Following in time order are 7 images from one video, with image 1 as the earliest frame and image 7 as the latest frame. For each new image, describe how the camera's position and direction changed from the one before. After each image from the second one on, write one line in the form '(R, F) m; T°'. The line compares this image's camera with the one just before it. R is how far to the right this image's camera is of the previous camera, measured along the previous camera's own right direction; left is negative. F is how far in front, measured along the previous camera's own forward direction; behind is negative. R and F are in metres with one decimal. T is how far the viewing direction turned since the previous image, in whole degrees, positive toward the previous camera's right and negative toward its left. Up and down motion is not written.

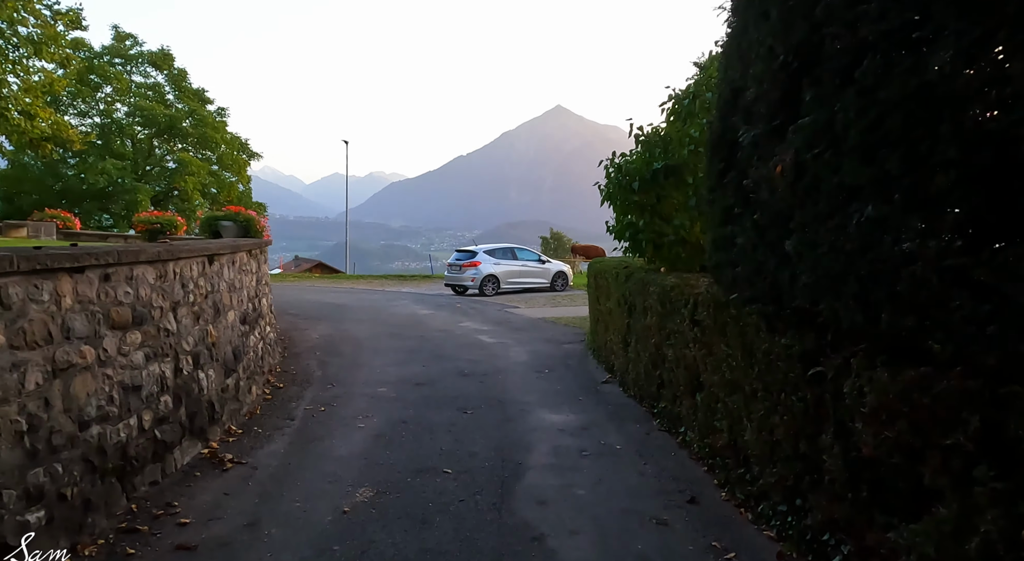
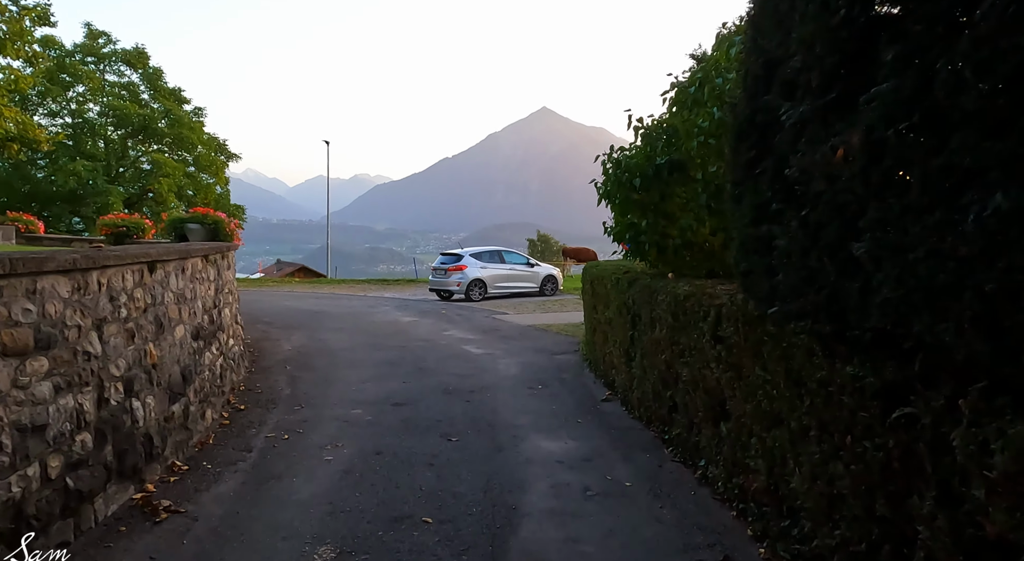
(0.0, +0.7) m; +1°
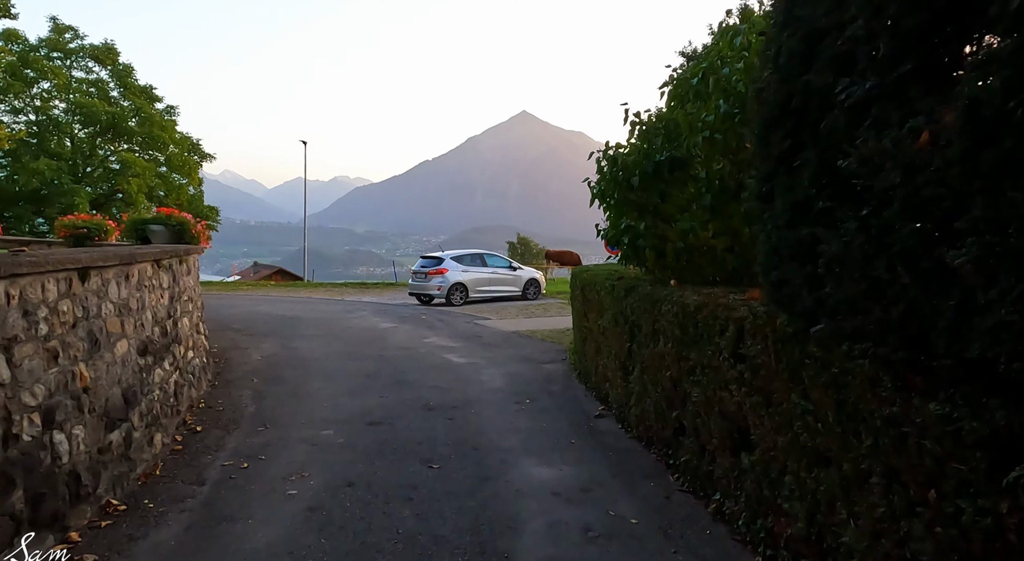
(-0.1, +0.6) m; +2°
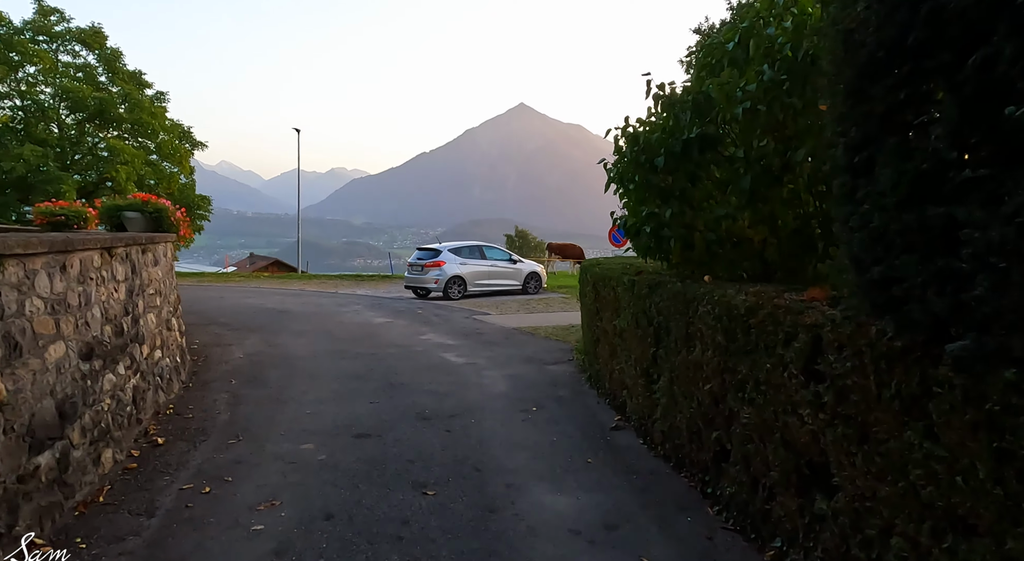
(-0.1, +0.8) m; 0°
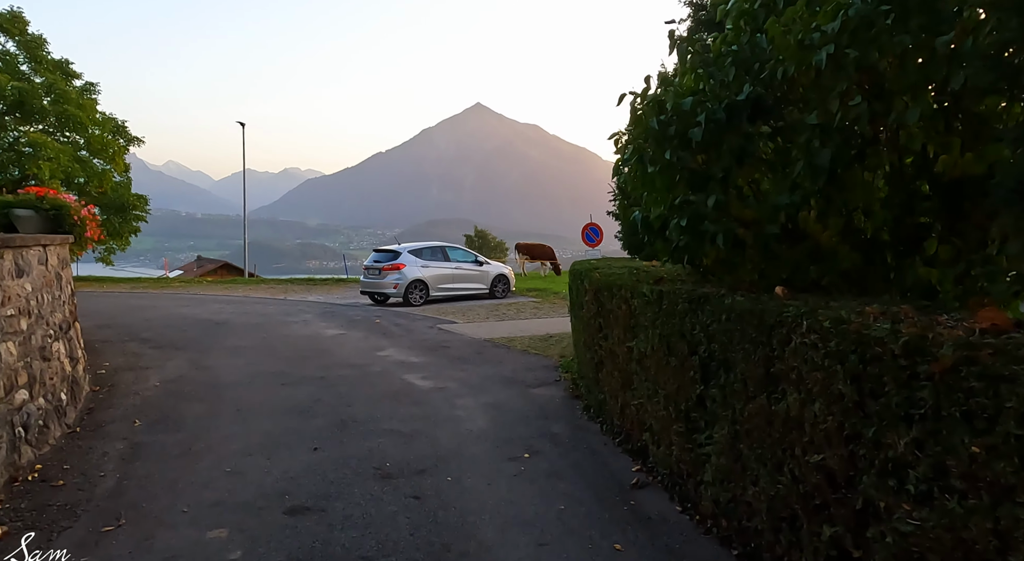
(-0.2, +1.4) m; +4°
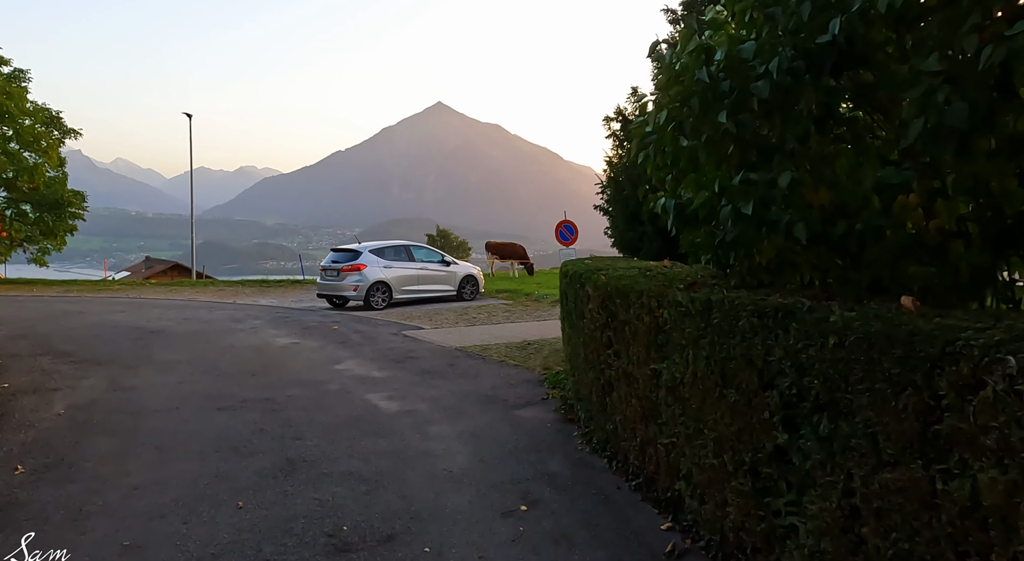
(-0.2, +1.1) m; +3°
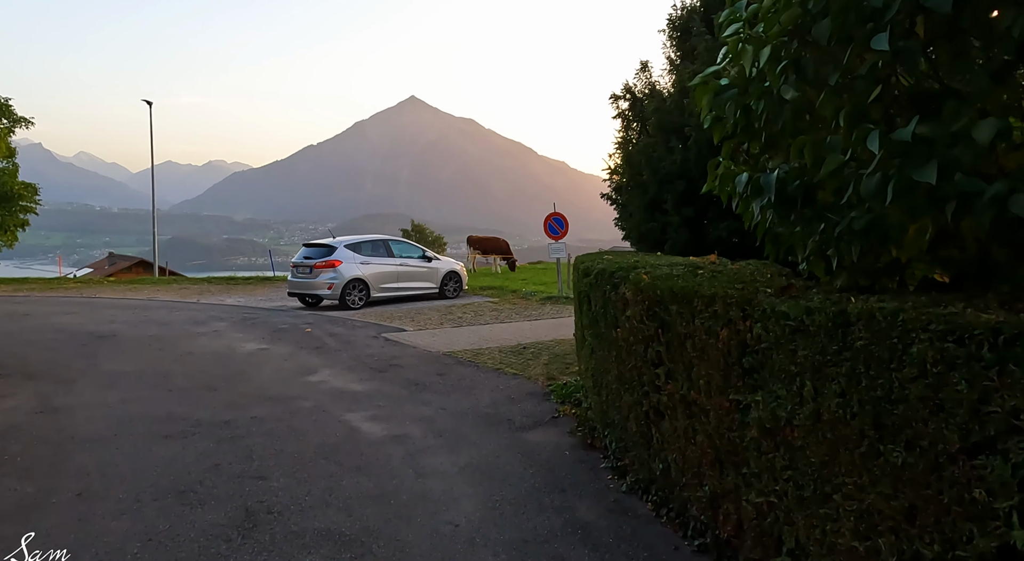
(-0.3, +1.0) m; +2°
